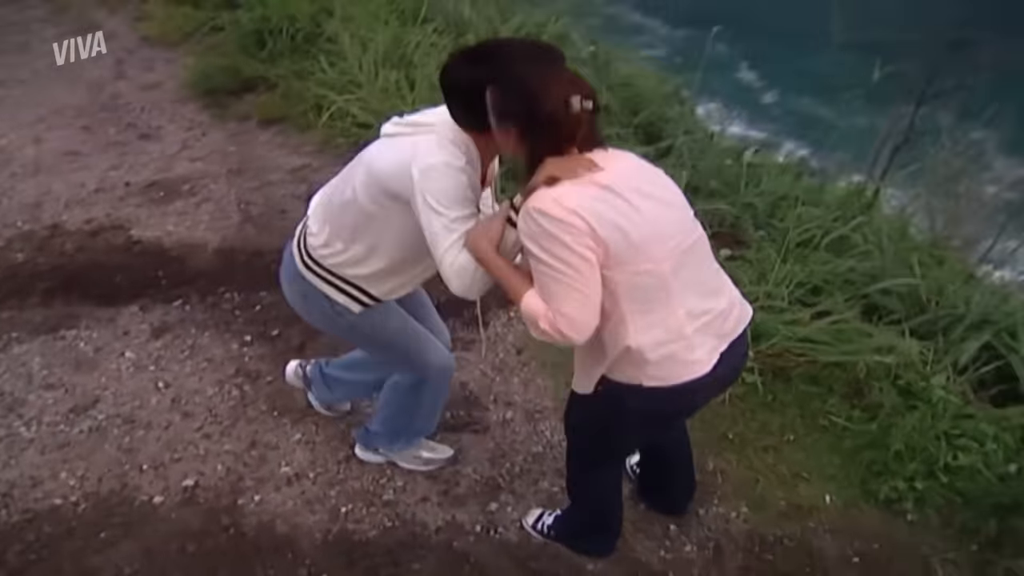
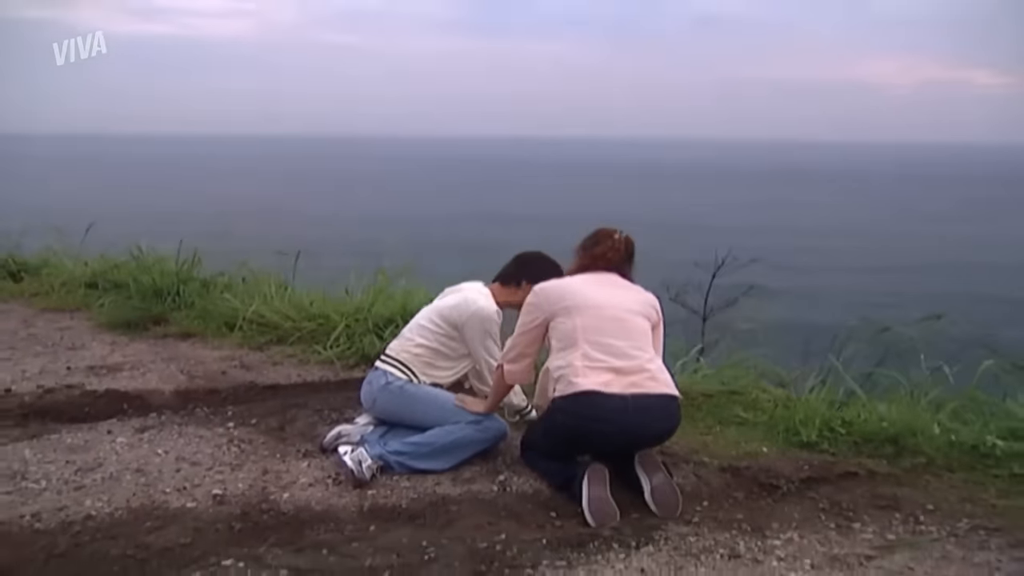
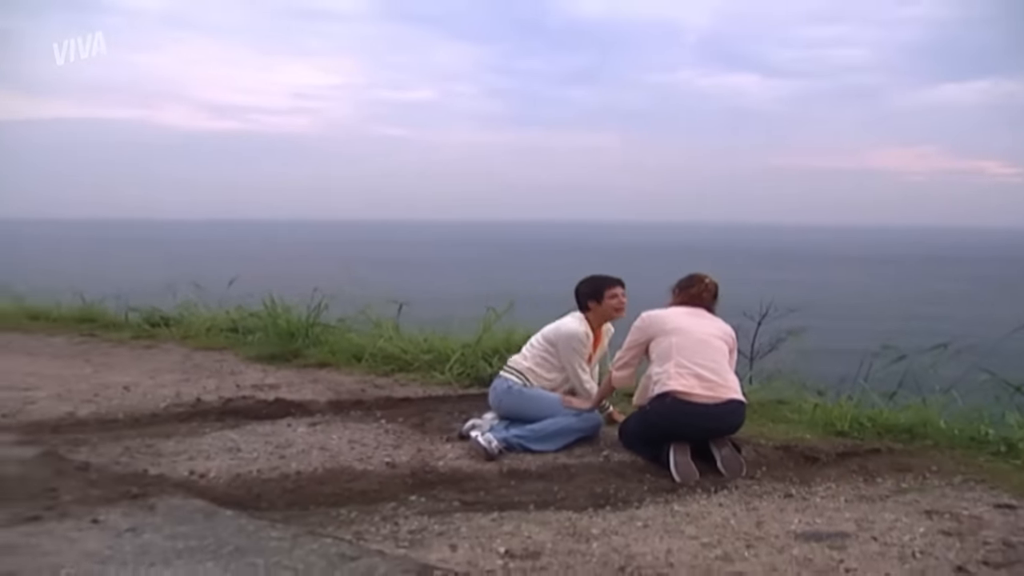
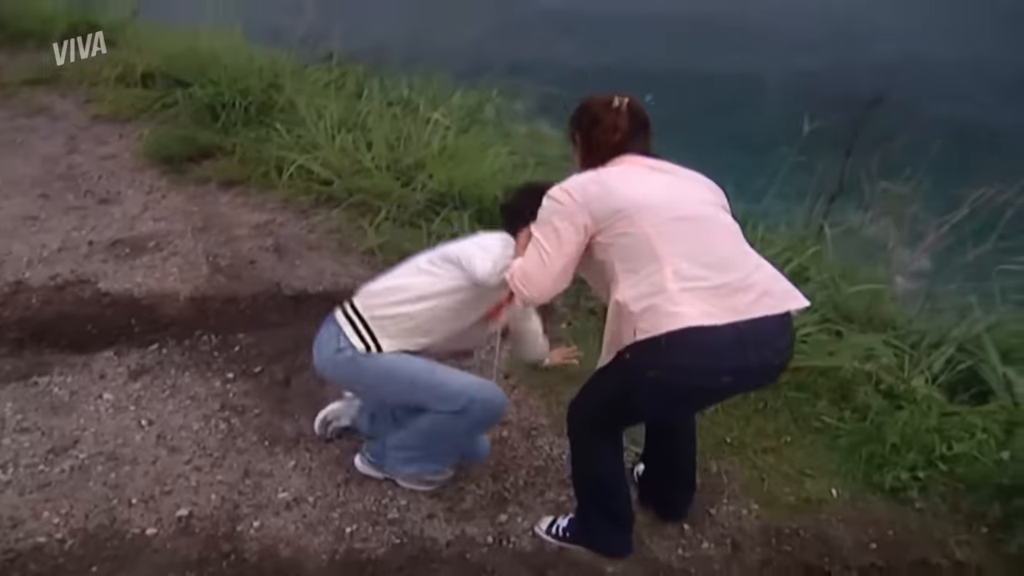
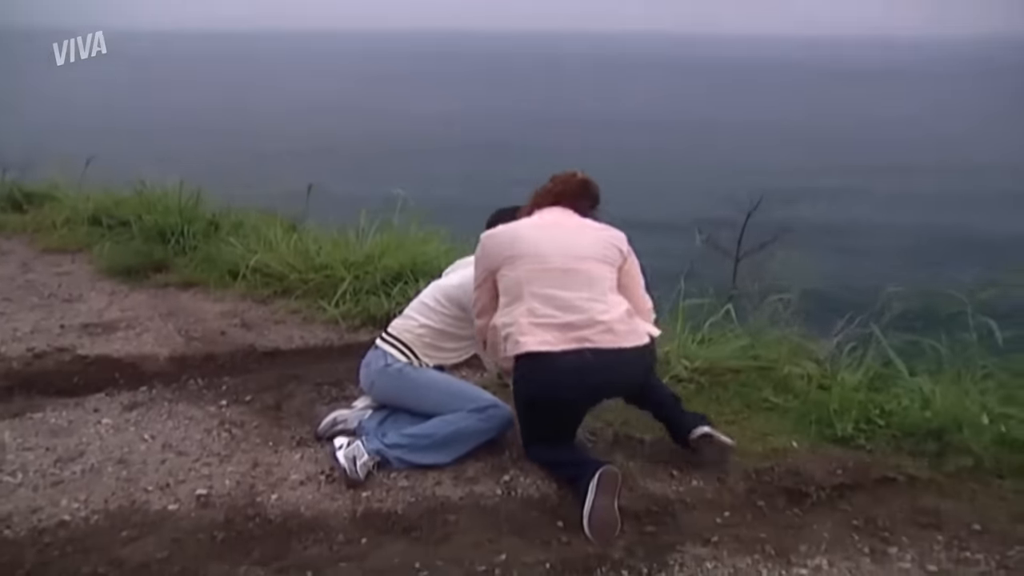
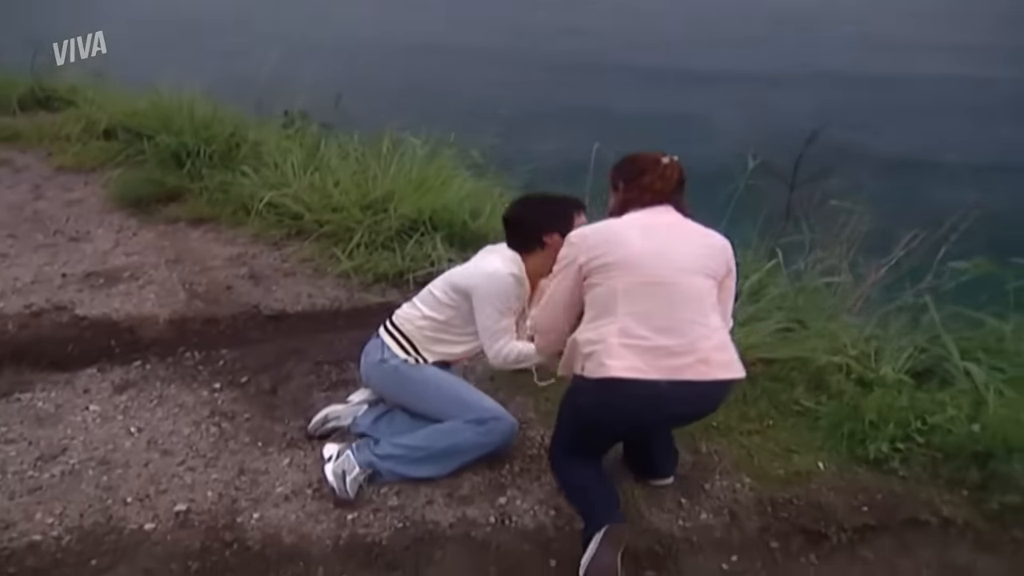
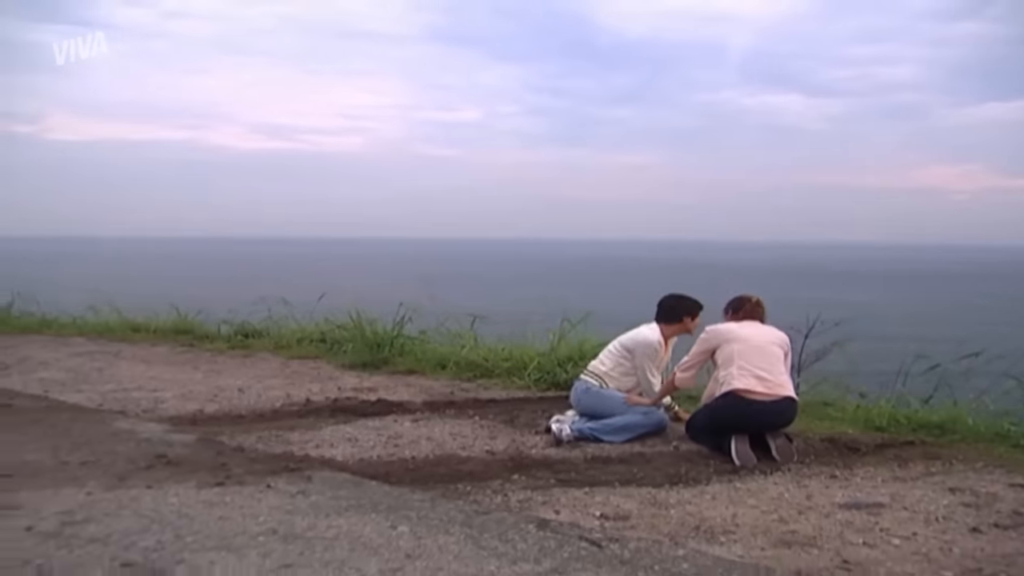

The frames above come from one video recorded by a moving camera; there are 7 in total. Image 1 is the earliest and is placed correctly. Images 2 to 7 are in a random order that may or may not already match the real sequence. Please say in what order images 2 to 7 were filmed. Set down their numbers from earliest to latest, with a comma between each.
4, 6, 5, 2, 3, 7
